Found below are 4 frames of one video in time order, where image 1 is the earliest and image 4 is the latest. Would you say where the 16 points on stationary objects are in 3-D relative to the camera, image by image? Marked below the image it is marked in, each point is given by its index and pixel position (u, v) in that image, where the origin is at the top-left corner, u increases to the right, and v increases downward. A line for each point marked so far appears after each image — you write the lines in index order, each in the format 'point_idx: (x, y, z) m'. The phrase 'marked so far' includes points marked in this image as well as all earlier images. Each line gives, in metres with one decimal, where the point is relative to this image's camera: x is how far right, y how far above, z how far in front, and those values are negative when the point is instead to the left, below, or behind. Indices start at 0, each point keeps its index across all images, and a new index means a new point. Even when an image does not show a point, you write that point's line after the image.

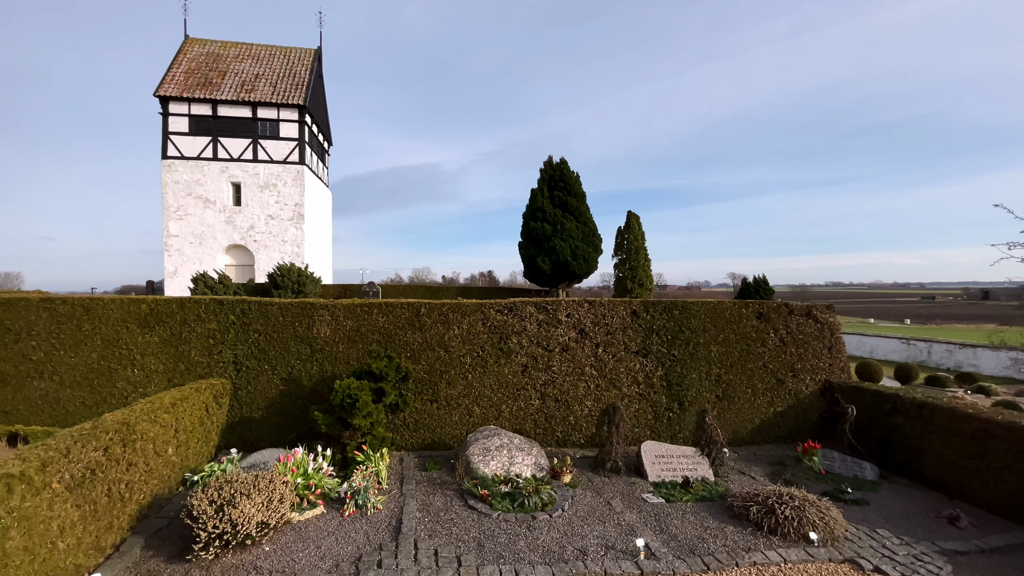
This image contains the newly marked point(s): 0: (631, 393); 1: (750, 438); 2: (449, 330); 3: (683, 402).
0: (+2.1, -1.8, +8.2) m
1: (+4.4, -2.8, +8.7) m
2: (-1.0, -0.7, +7.6) m
3: (+3.0, -2.0, +8.4) m
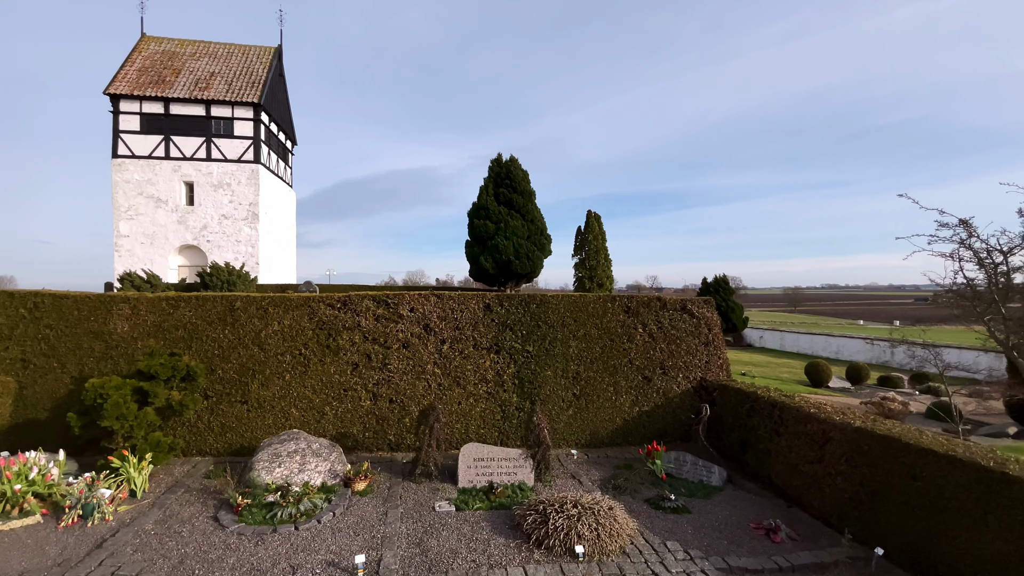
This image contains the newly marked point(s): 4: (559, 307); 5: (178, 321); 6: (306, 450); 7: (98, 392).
0: (-0.6, -1.7, +7.7) m
1: (+1.7, -2.6, +8.1) m
2: (-3.6, -0.5, +7.0) m
3: (+0.4, -1.9, +7.9) m
4: (+0.8, -0.3, +8.1) m
5: (-4.8, -0.5, +6.8) m
6: (-2.6, -2.1, +6.1) m
7: (-4.8, -1.2, +5.5) m
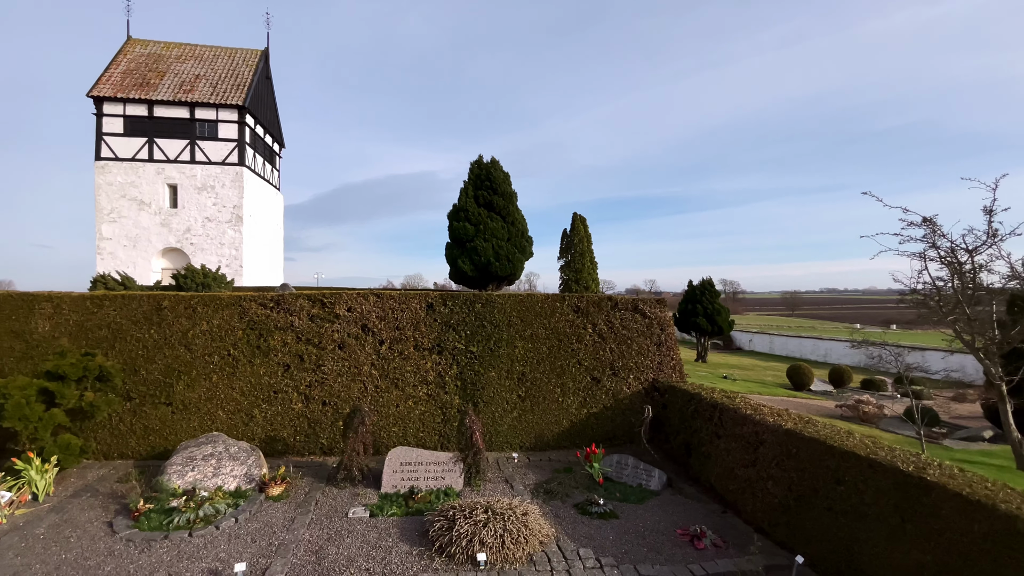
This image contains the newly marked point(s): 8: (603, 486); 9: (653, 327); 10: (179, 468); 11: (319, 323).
0: (-1.5, -1.7, +7.5) m
1: (+0.8, -2.6, +7.9) m
2: (-4.6, -0.5, +6.8) m
3: (-0.6, -1.9, +7.7) m
4: (-0.2, -0.3, +7.9) m
5: (-5.8, -0.4, +6.7) m
6: (-3.6, -2.0, +5.9) m
7: (-5.7, -1.1, +5.3) m
8: (+1.2, -2.7, +6.5) m
9: (+2.5, -0.7, +8.4) m
10: (-4.0, -2.1, +5.6) m
11: (-3.0, -0.5, +7.3) m
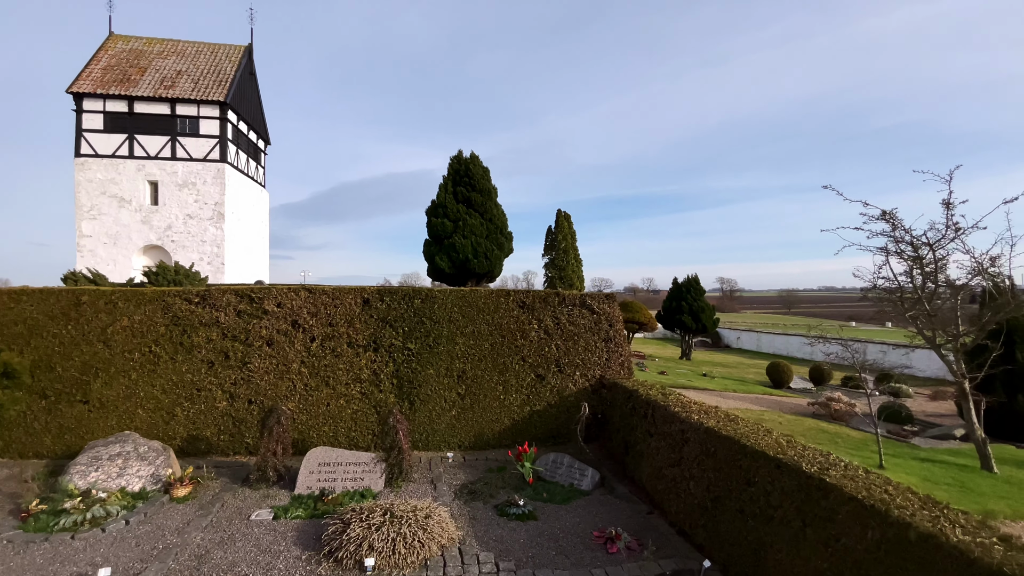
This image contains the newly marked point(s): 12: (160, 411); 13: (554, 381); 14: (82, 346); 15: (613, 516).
0: (-2.5, -1.6, +7.3) m
1: (-0.2, -2.5, +7.7) m
2: (-5.6, -0.5, +6.6) m
3: (-1.5, -1.8, +7.5) m
4: (-1.1, -0.2, +7.7) m
5: (-6.8, -0.4, +6.5) m
6: (-4.6, -2.0, +5.7) m
7: (-6.7, -1.1, +5.1) m
8: (+0.3, -2.6, +6.3) m
9: (+1.5, -0.6, +8.3) m
10: (-5.0, -2.1, +5.4) m
11: (-4.0, -0.5, +7.1) m
12: (-4.9, -1.7, +6.7) m
13: (+0.7, -1.6, +8.0) m
14: (-5.9, -0.8, +6.5) m
15: (+1.2, -2.7, +5.7) m
